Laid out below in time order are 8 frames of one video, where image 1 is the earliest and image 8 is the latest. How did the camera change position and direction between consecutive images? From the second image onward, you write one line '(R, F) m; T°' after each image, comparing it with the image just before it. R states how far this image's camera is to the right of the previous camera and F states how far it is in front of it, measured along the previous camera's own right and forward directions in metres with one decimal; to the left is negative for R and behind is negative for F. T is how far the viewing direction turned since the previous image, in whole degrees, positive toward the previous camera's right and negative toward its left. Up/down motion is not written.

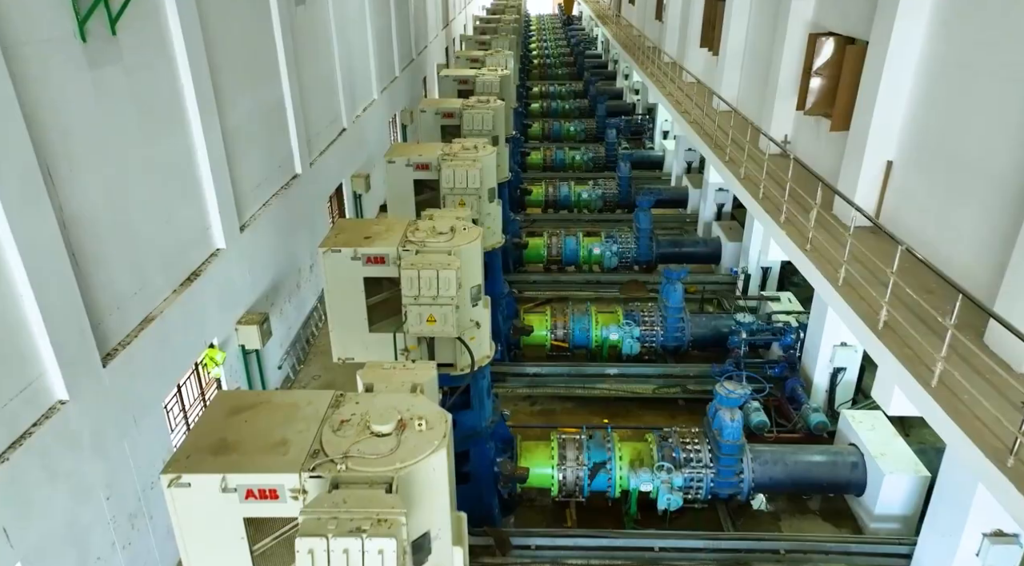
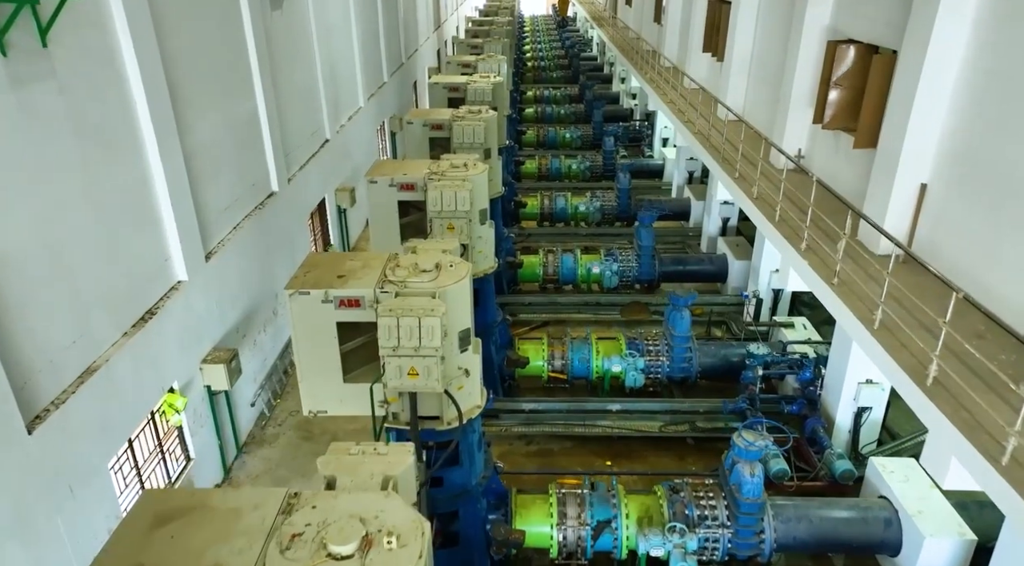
(0.0, +0.6) m; 0°
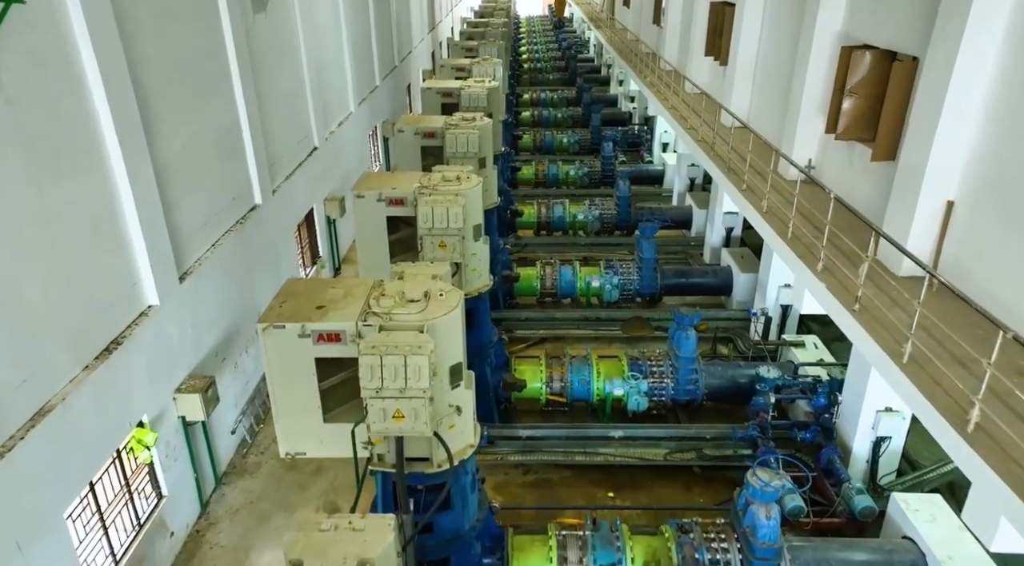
(0.0, +0.4) m; 0°
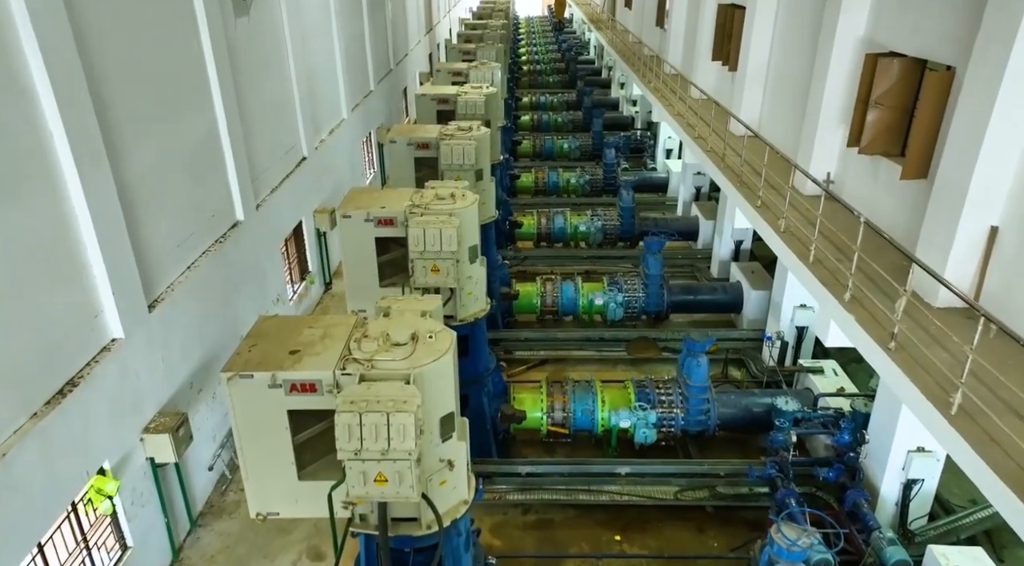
(0.0, +0.4) m; 0°
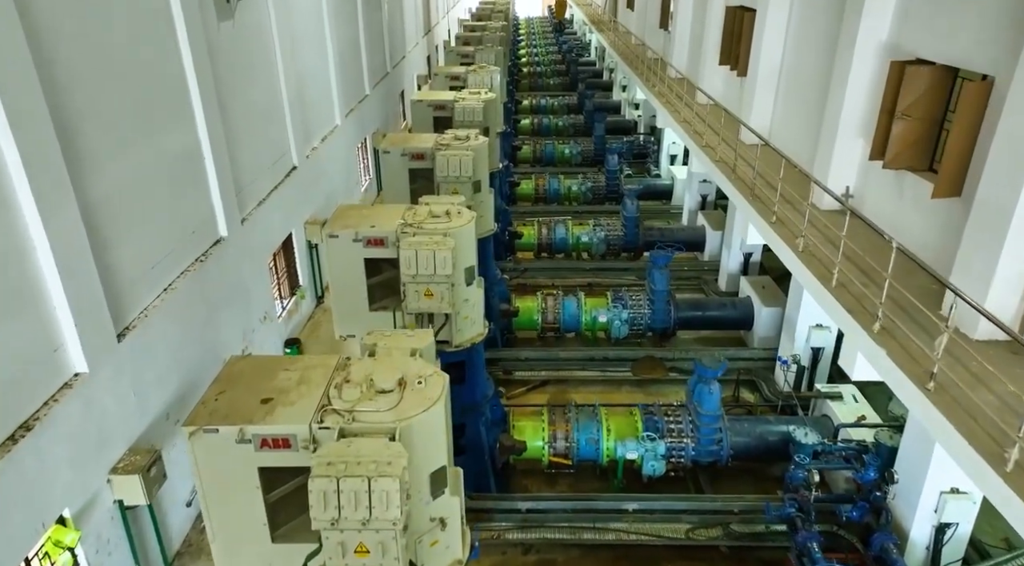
(0.0, +0.4) m; 0°
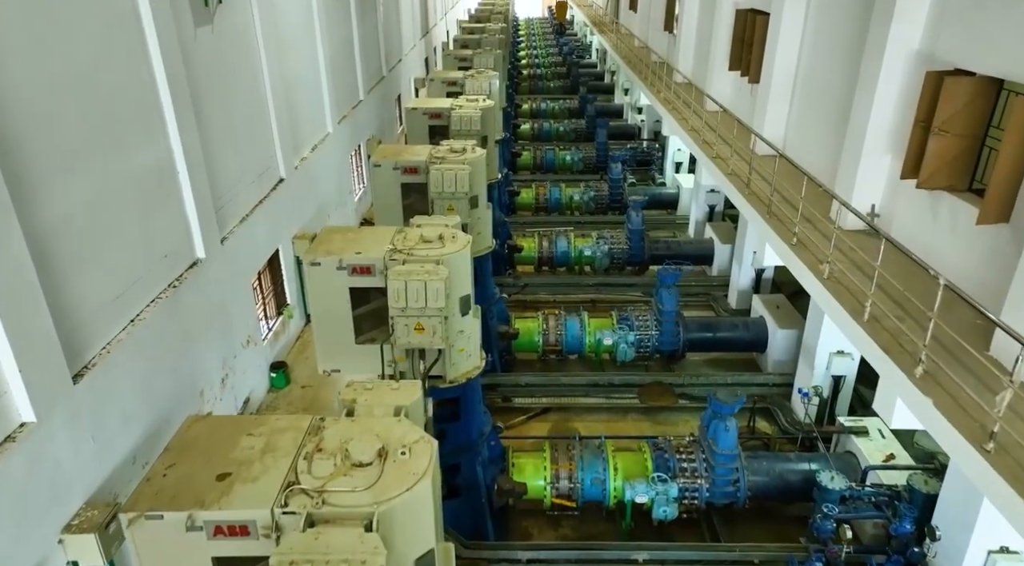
(0.0, +0.4) m; 0°
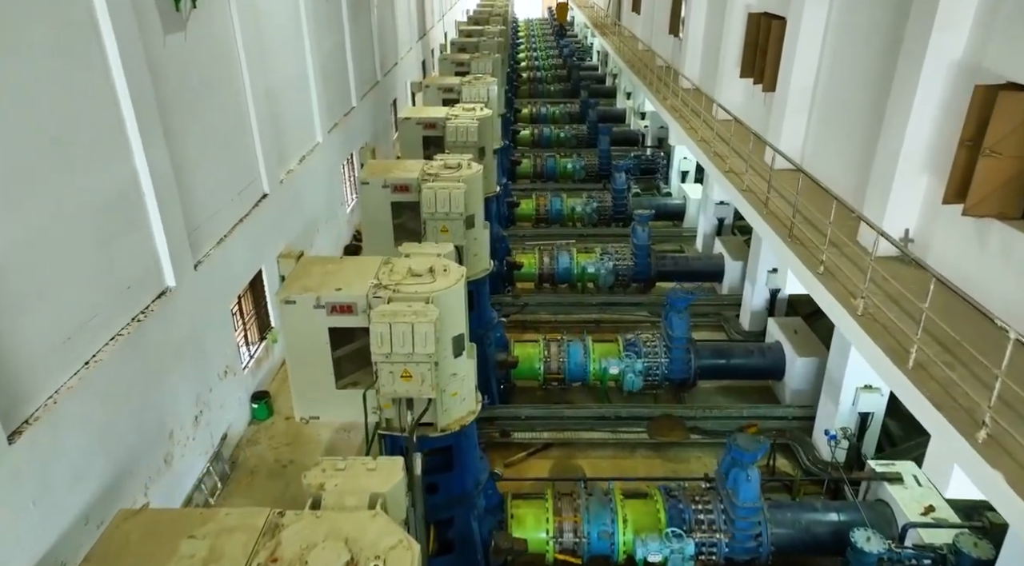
(0.0, +0.5) m; 0°
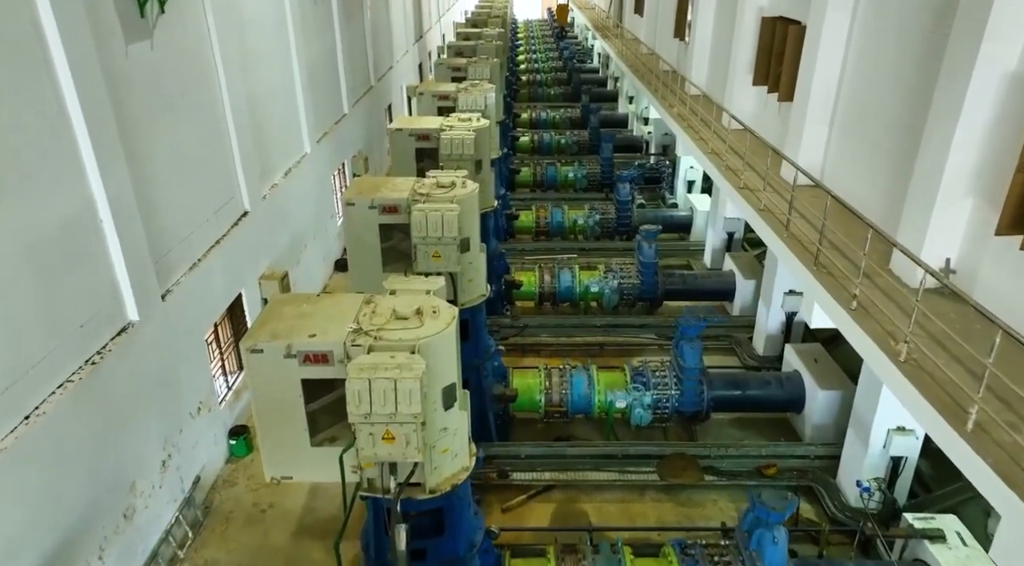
(0.0, +0.5) m; 0°
